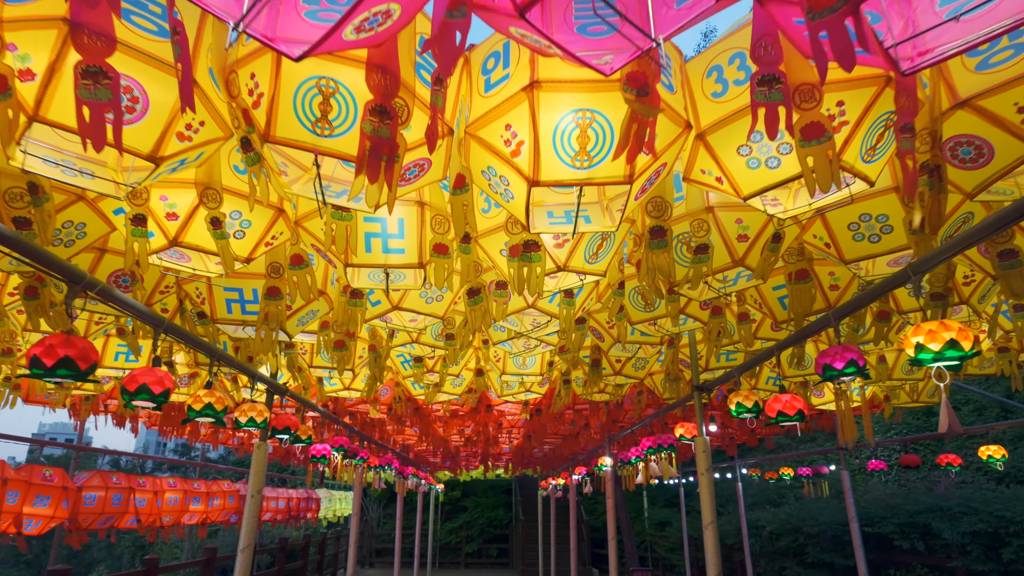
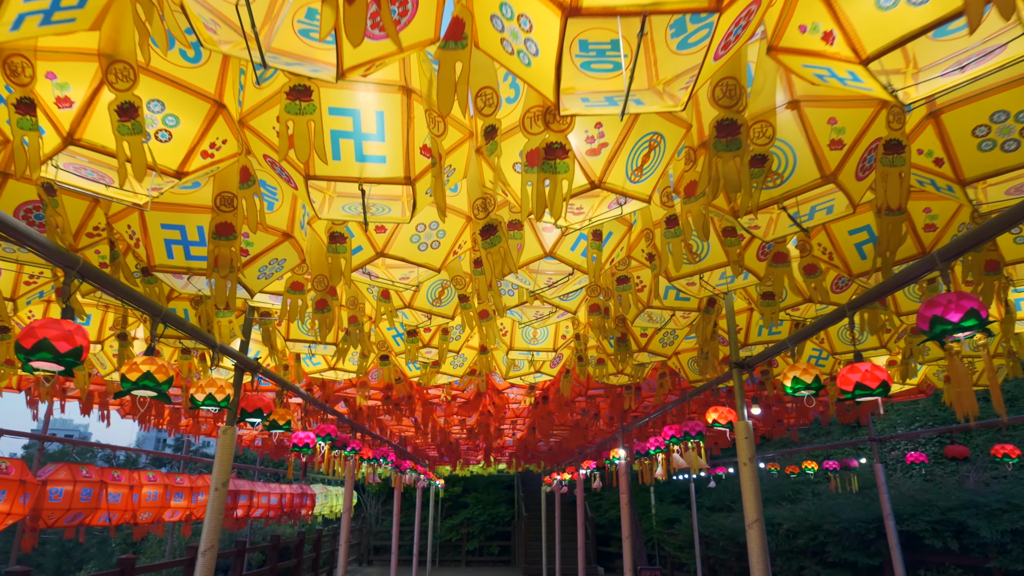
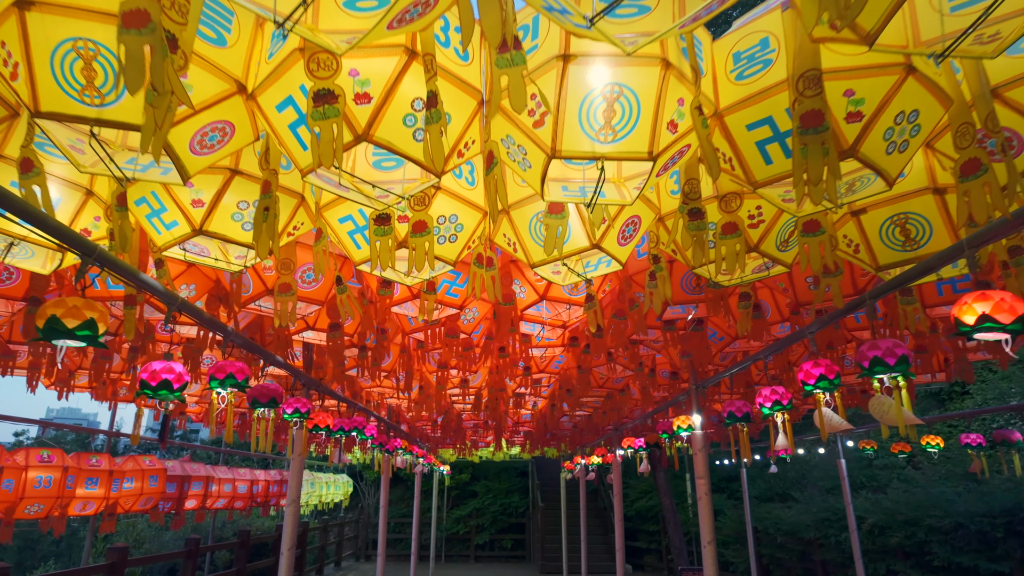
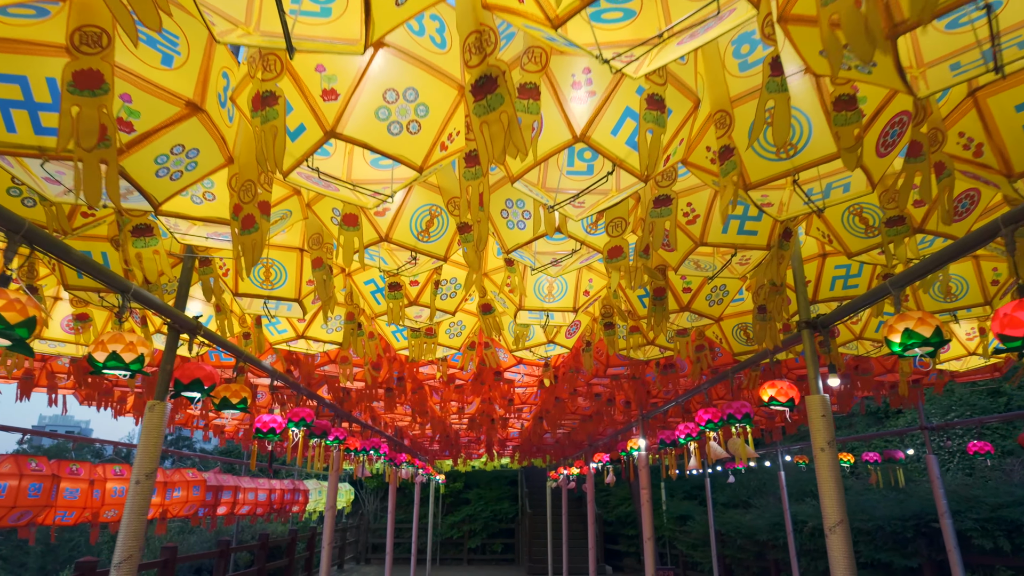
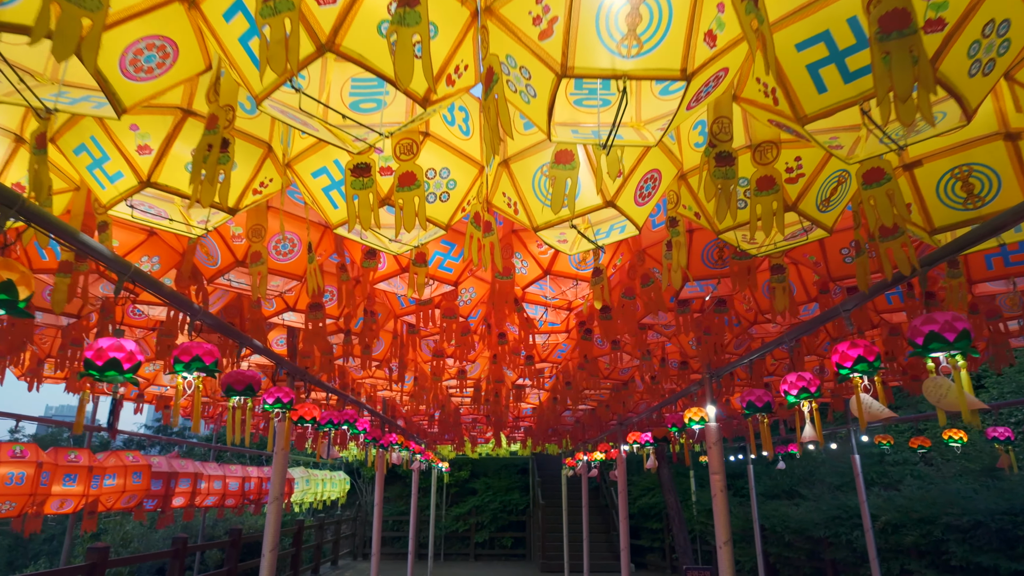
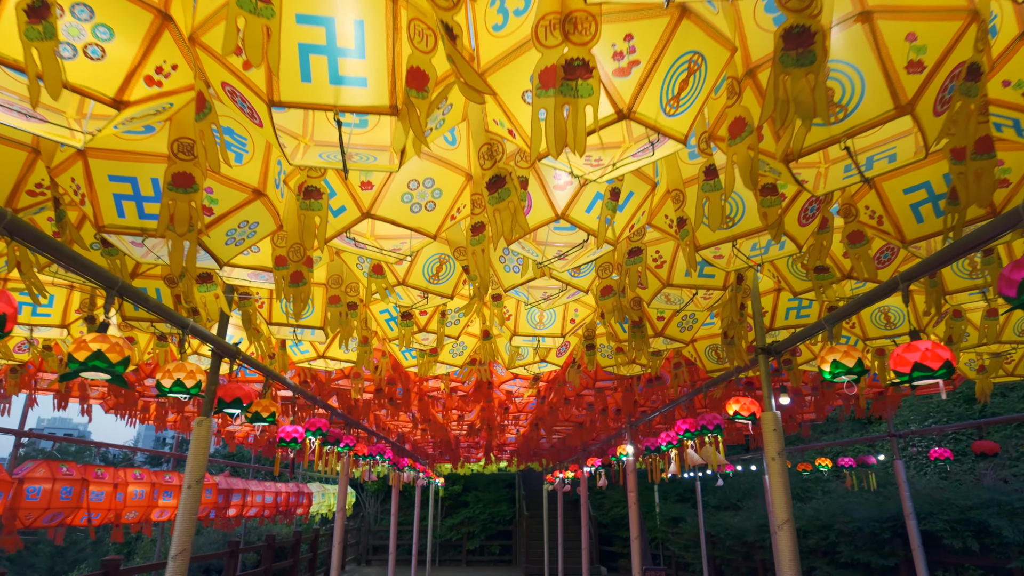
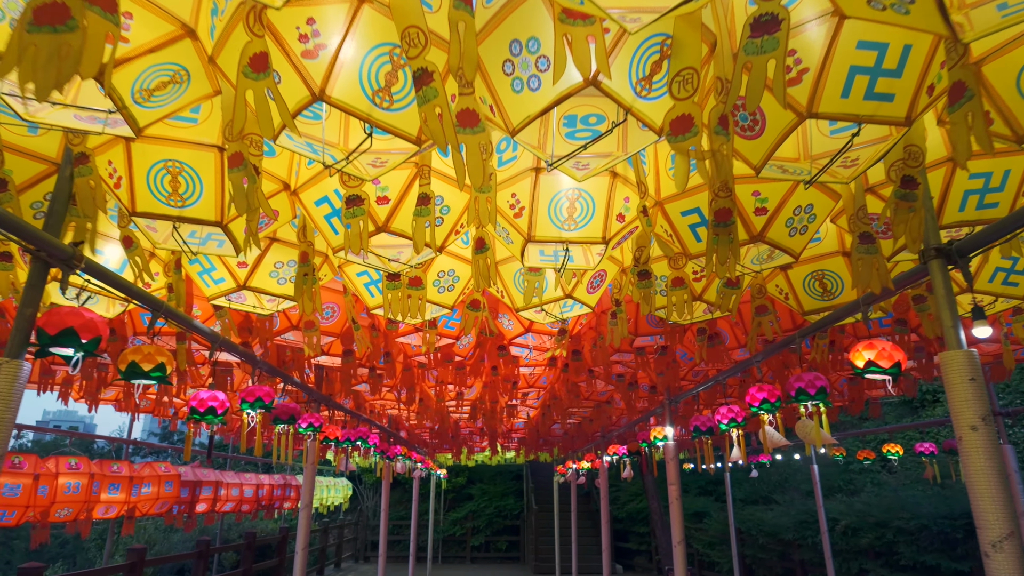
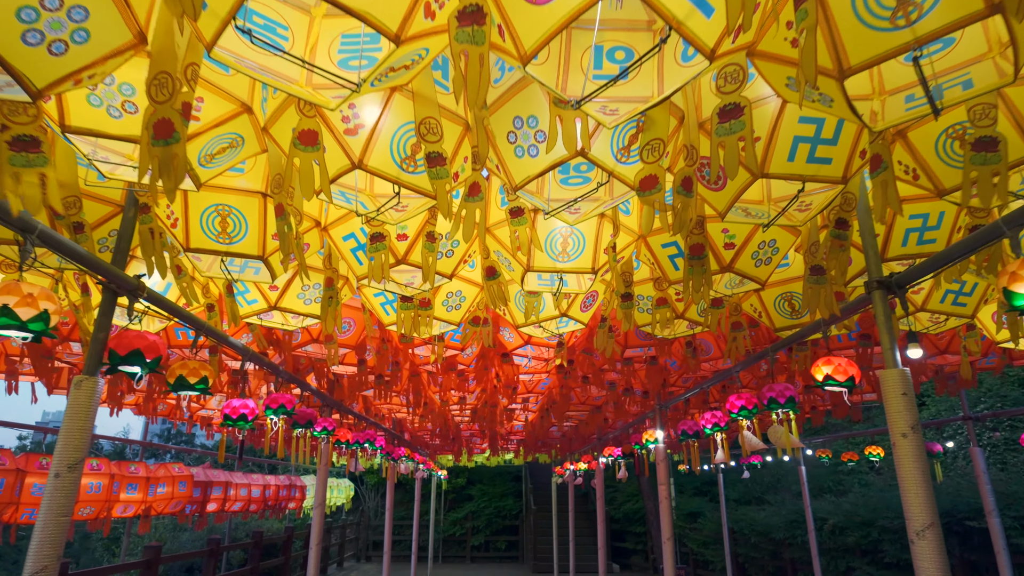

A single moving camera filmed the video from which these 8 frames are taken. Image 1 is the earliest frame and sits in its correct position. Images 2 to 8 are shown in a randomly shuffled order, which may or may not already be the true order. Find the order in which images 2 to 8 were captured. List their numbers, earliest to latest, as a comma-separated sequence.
2, 6, 4, 8, 7, 3, 5
